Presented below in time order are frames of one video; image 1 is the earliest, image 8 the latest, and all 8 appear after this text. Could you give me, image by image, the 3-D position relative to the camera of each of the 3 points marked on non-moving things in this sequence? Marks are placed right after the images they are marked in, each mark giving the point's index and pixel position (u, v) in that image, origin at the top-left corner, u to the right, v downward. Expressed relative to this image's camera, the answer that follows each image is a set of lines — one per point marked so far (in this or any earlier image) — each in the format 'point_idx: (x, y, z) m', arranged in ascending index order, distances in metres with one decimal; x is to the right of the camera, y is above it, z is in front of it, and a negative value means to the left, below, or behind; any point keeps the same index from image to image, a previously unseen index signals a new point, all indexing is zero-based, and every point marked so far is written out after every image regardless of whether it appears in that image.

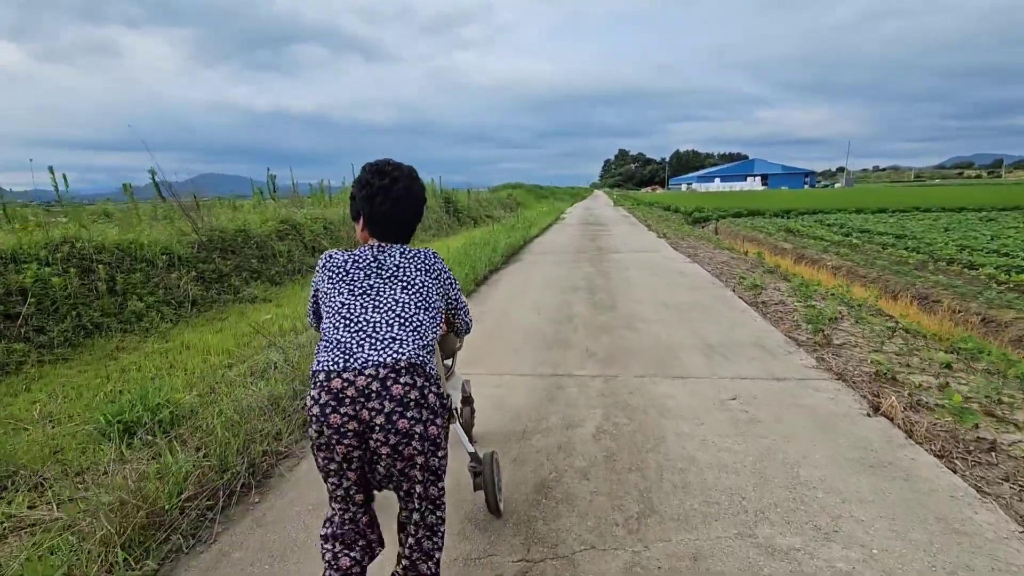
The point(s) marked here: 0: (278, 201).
0: (-6.6, +2.4, +14.5) m
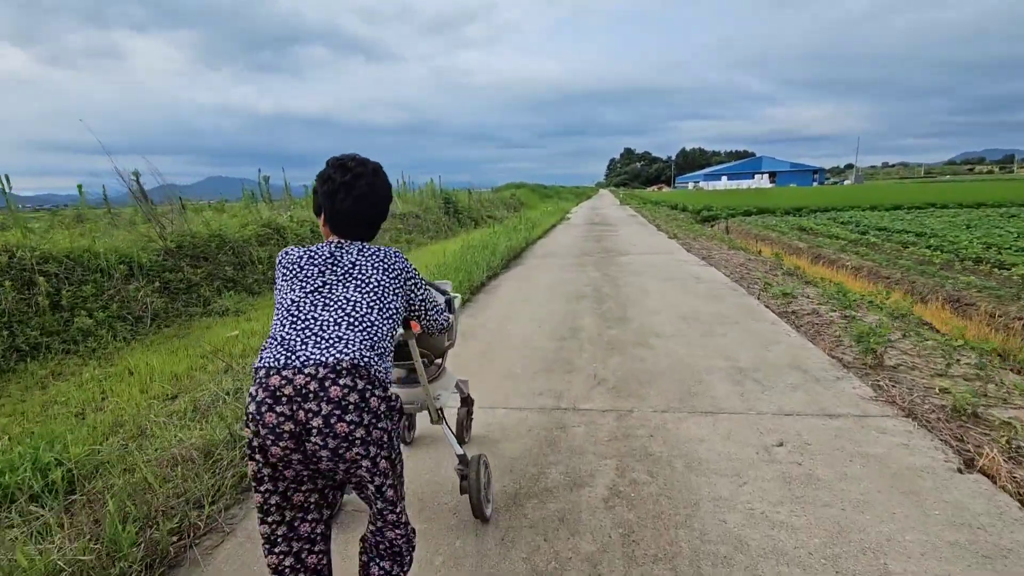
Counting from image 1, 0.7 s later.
0: (-6.5, +2.3, +13.8) m
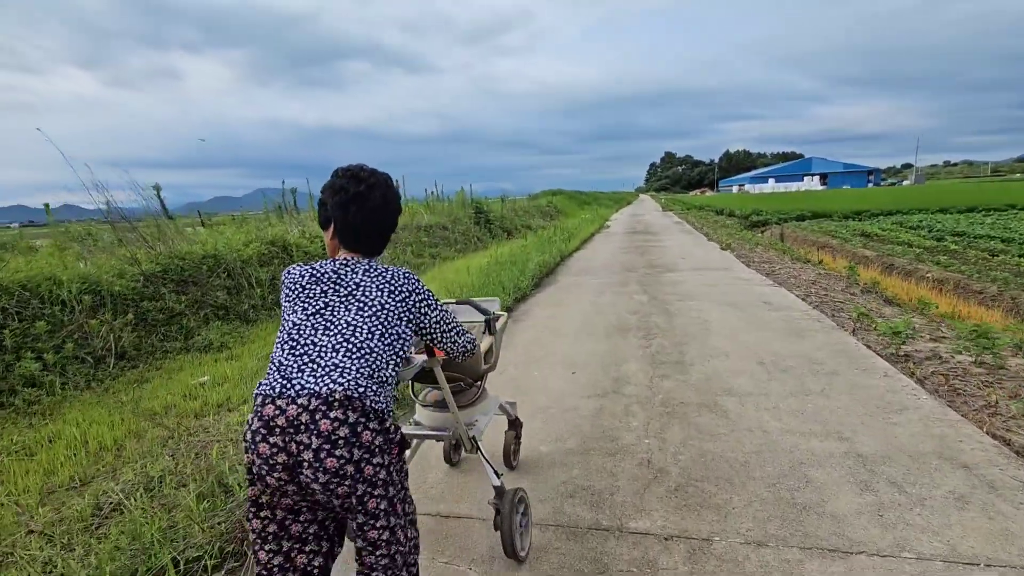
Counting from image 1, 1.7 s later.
0: (-5.7, +1.8, +13.1) m
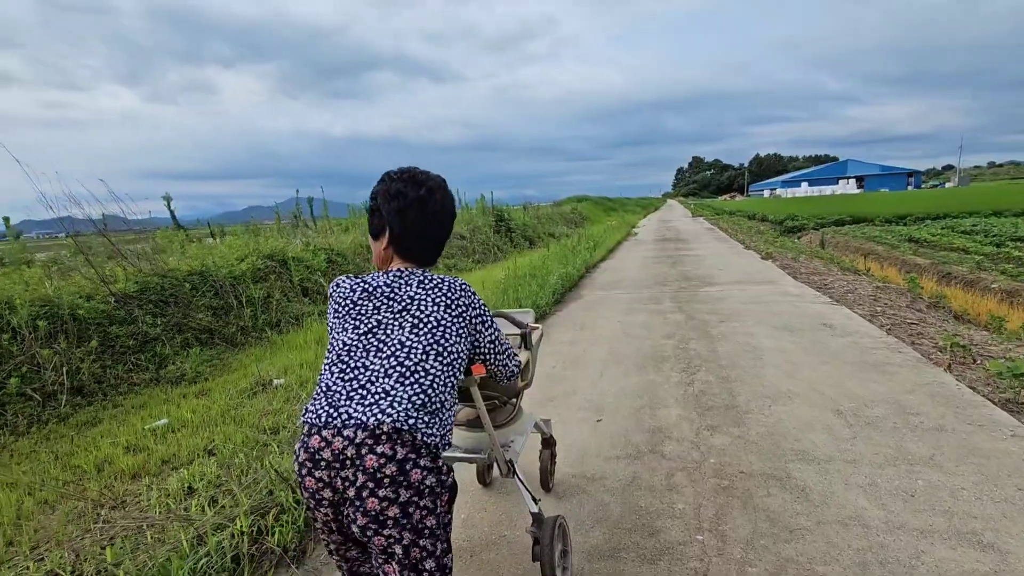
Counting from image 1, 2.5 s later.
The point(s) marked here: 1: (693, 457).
0: (-5.2, +1.5, +12.6) m
1: (+1.1, -1.0, +3.1) m
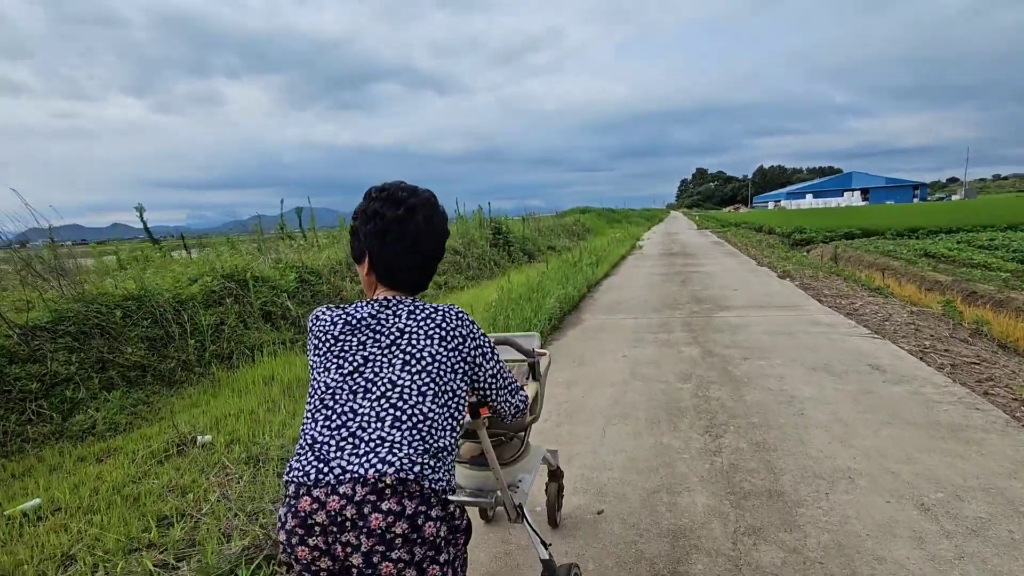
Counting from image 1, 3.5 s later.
0: (-5.3, +1.1, +11.8) m
1: (+0.9, -1.3, +2.1) m
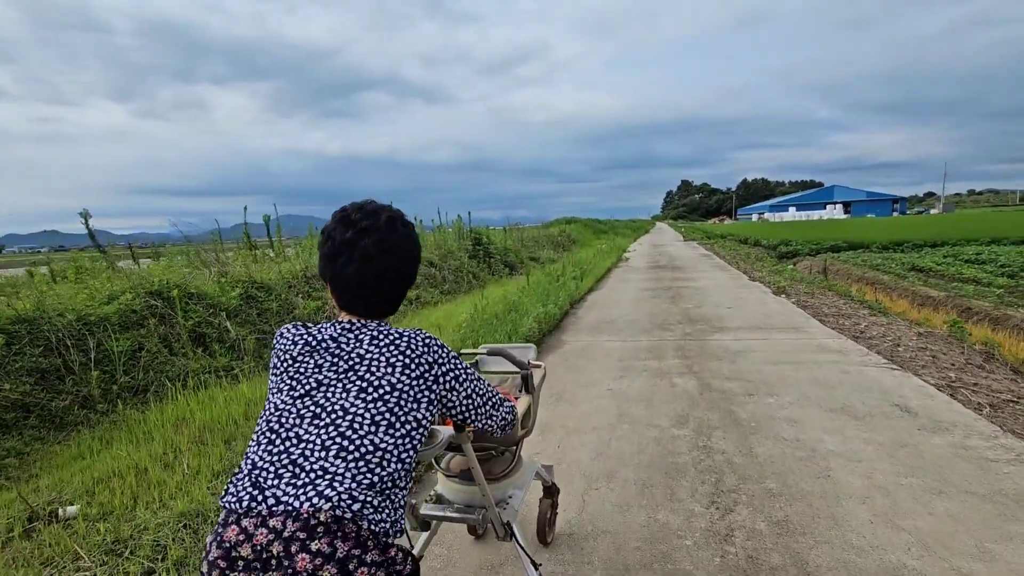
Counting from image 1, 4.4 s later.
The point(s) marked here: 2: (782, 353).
0: (-5.7, +0.8, +10.8) m
1: (+0.7, -1.4, +1.4) m
2: (+3.0, -0.7, +5.8) m
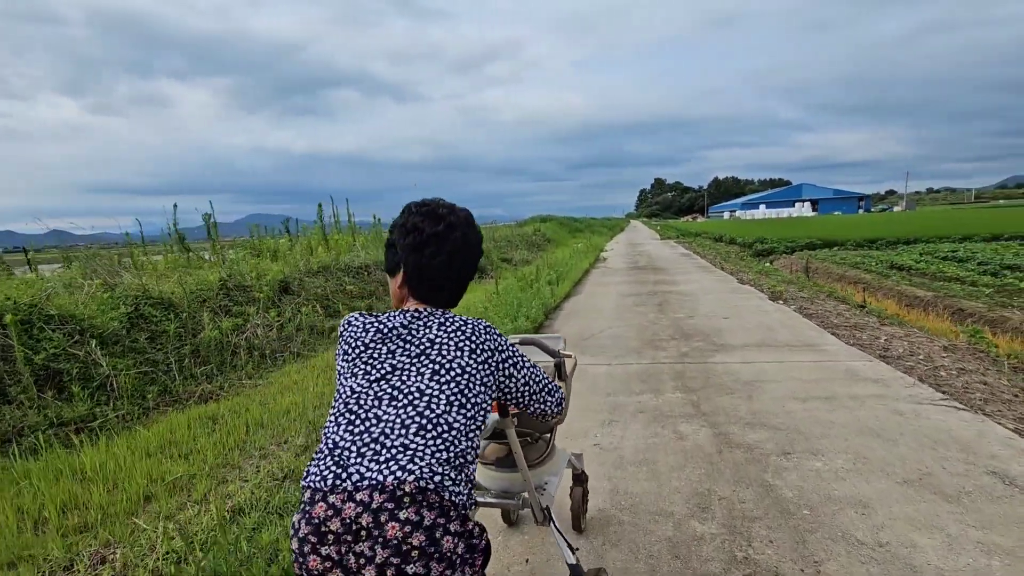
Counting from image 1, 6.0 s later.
0: (-6.3, +0.6, +9.3) m
1: (+0.5, -1.6, +0.1) m
2: (+2.6, -0.9, +4.6) m
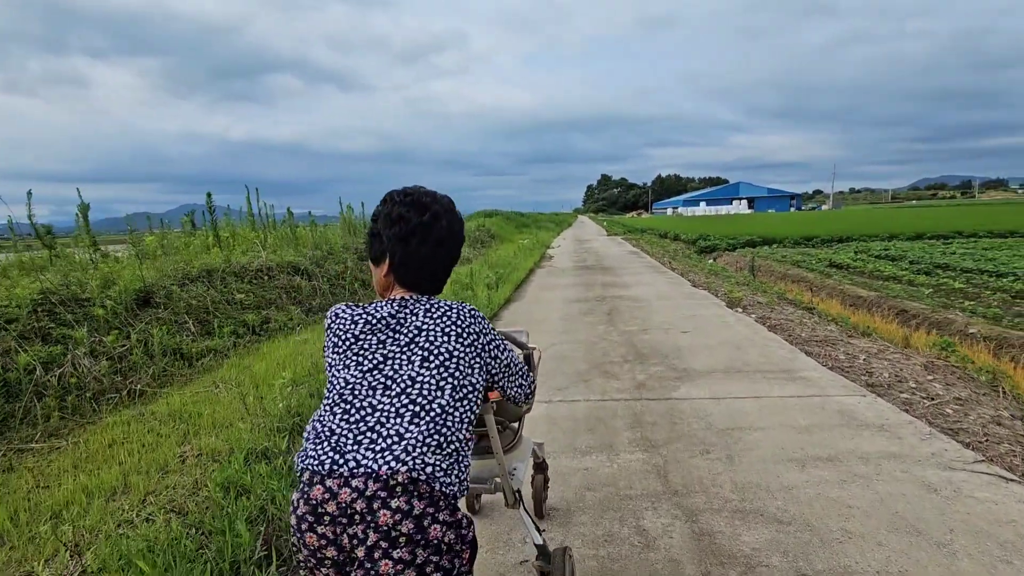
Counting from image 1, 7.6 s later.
0: (-7.4, +0.5, +7.3) m
1: (+0.4, -1.8, -1.1) m
2: (+2.0, -1.0, +3.6) m
